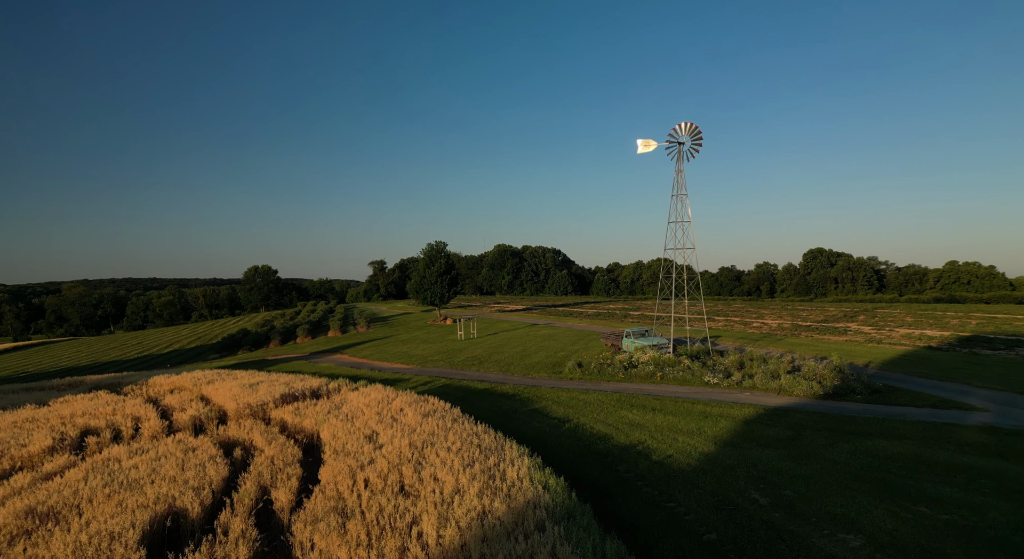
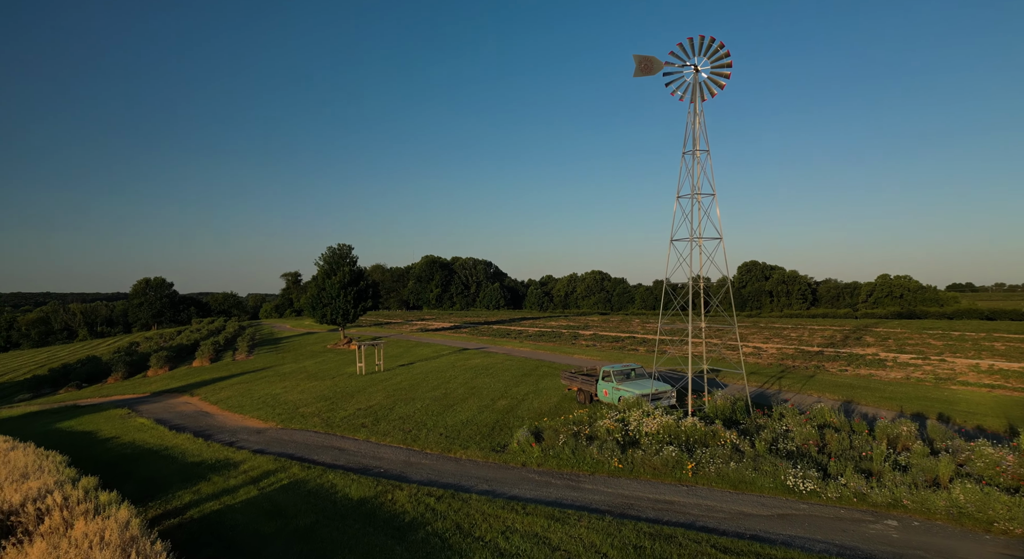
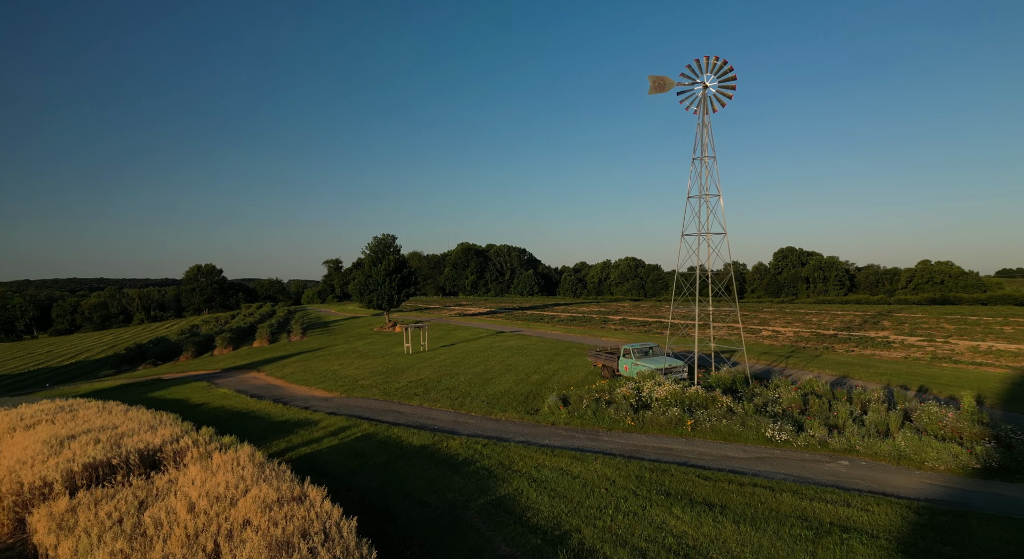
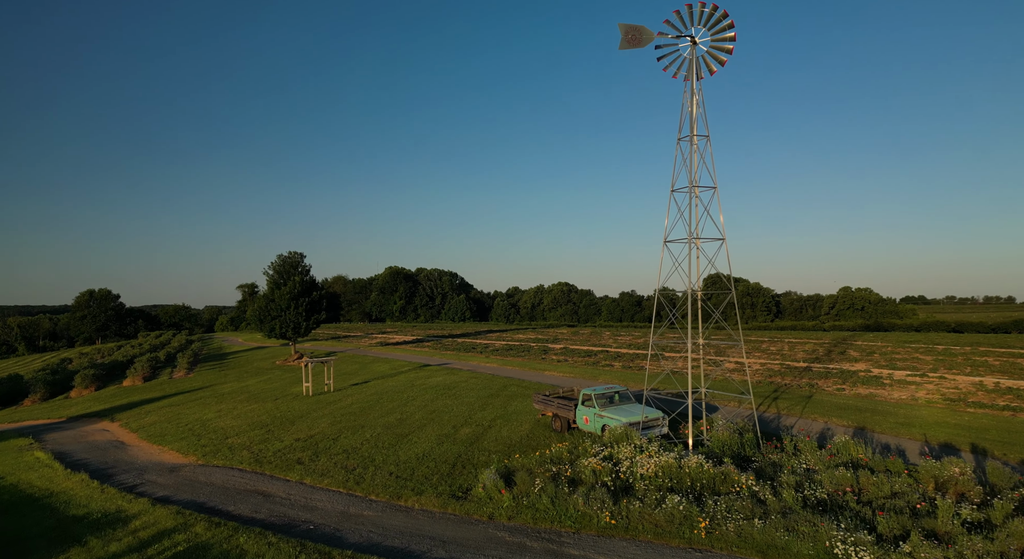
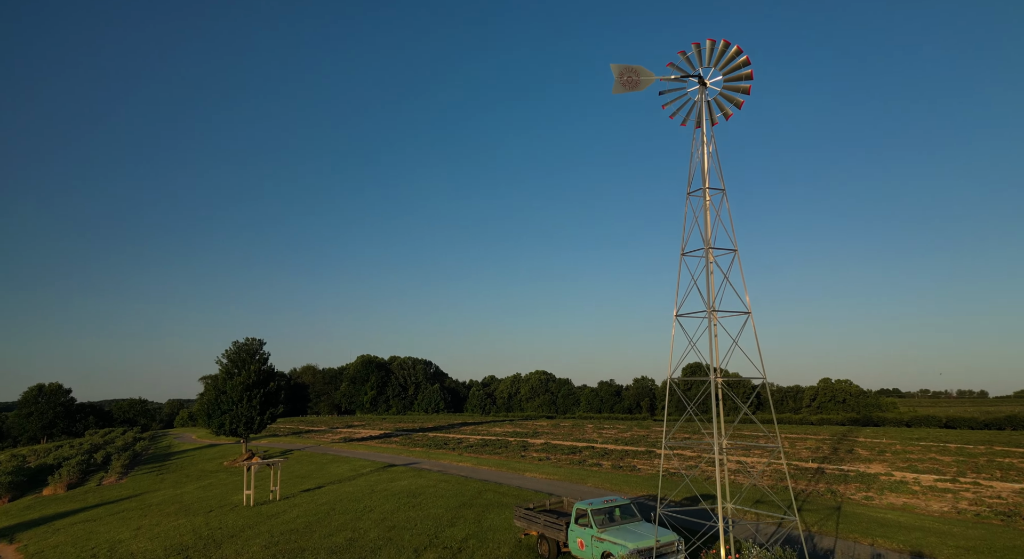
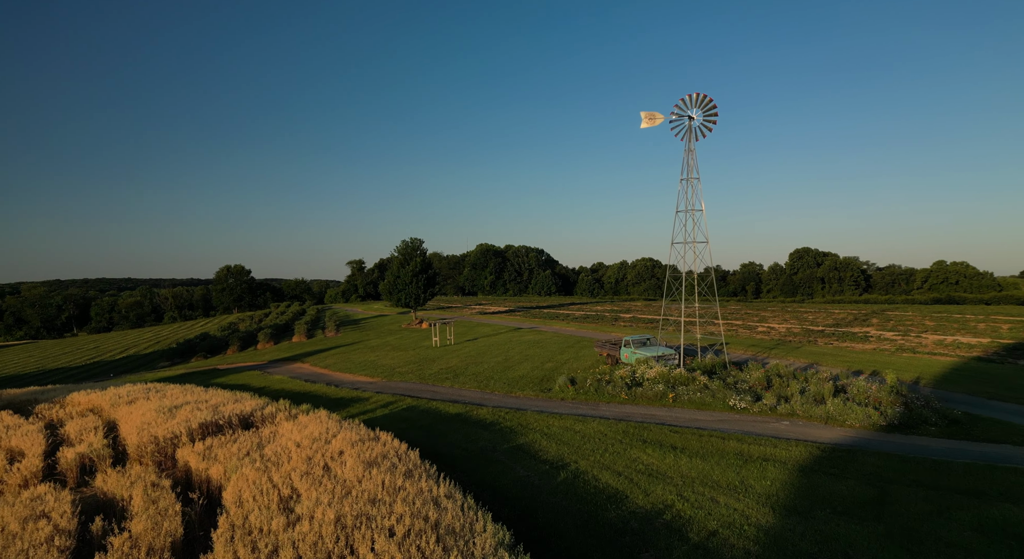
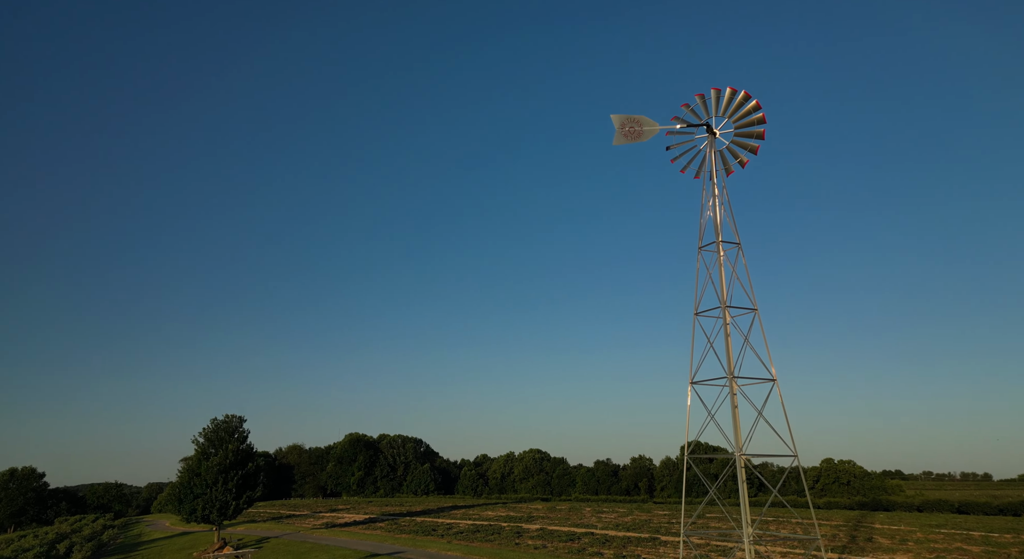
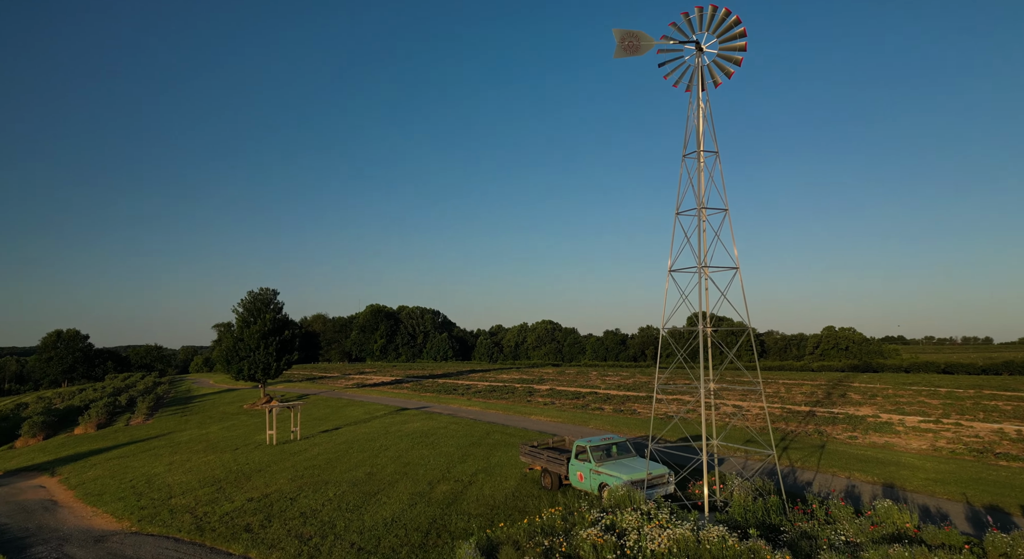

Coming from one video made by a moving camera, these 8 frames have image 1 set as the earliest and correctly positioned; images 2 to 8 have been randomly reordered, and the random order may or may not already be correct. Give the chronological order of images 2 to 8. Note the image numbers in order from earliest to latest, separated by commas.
6, 3, 2, 4, 8, 5, 7
